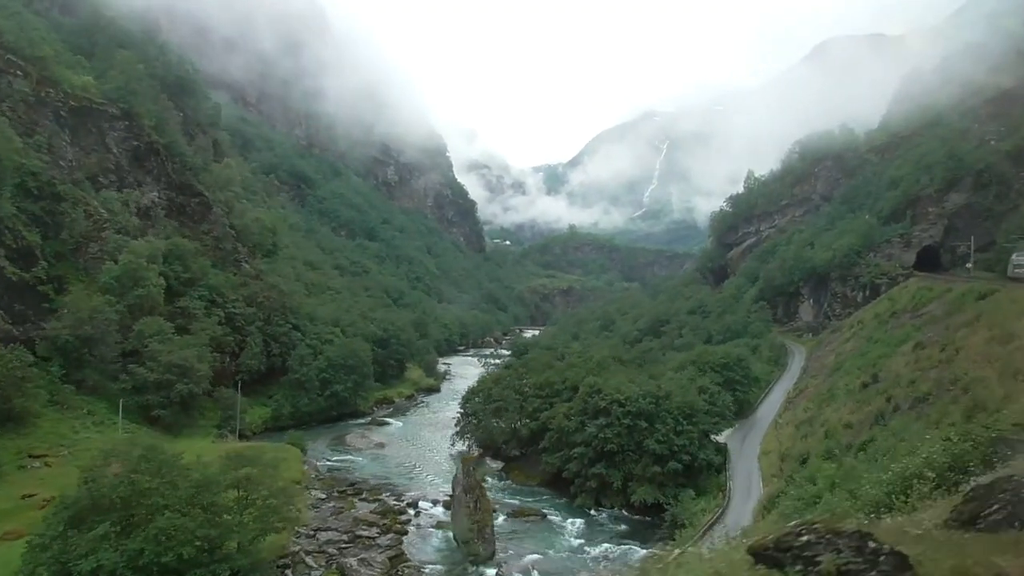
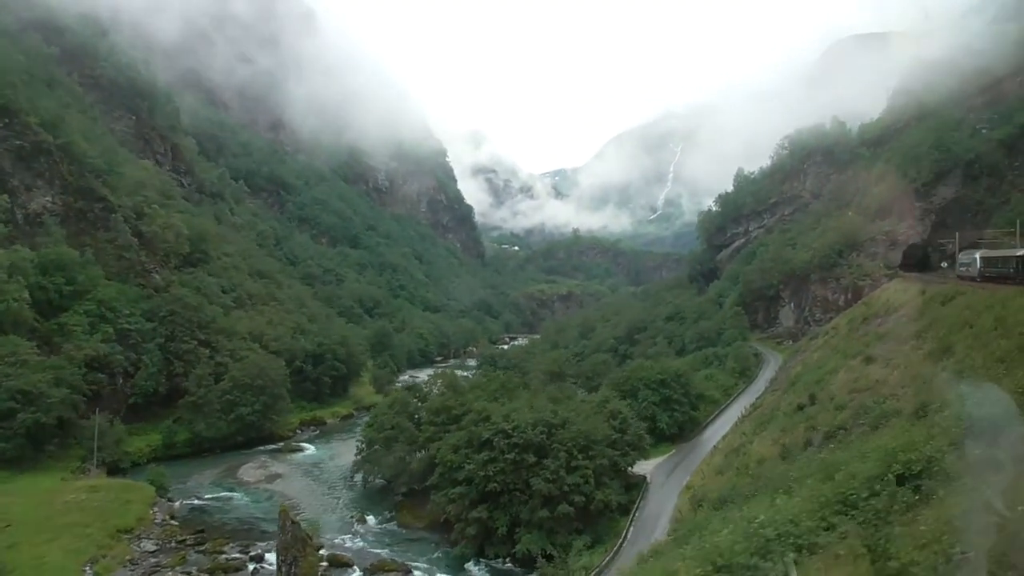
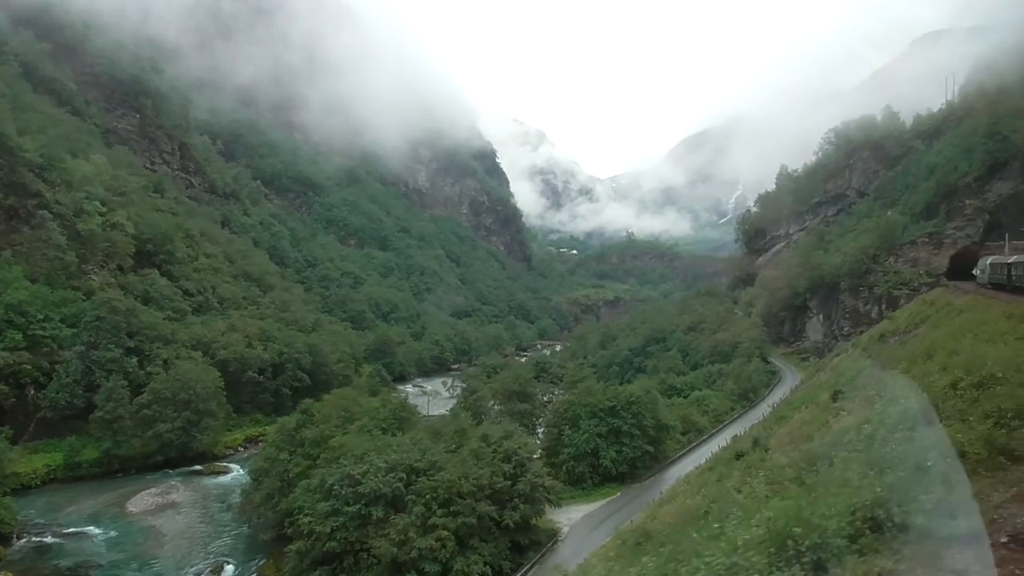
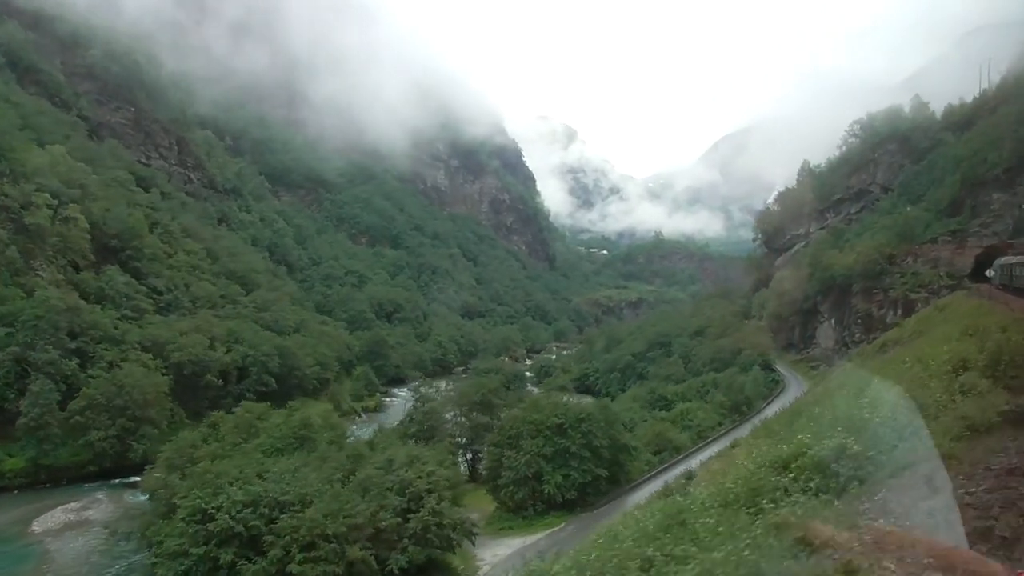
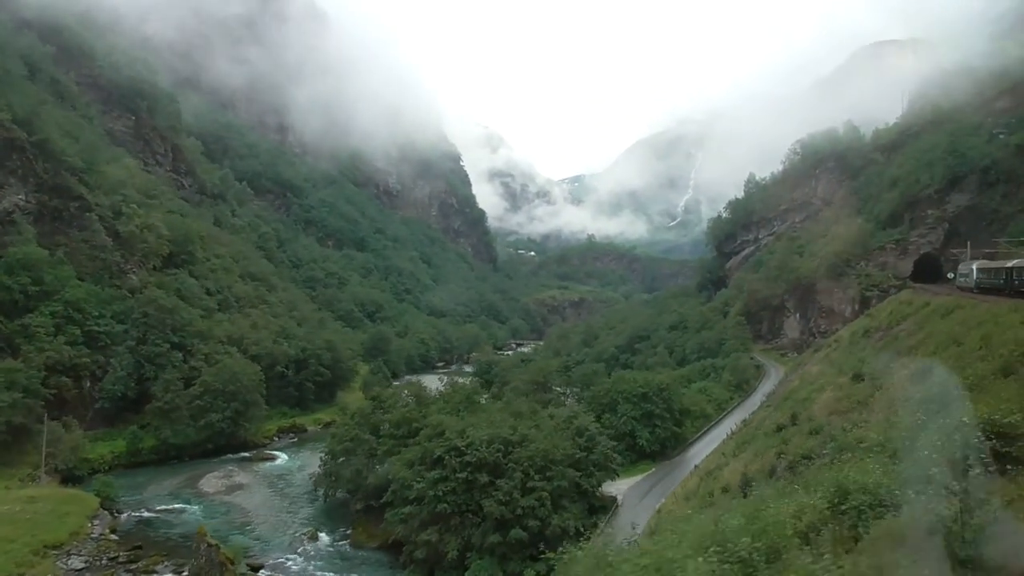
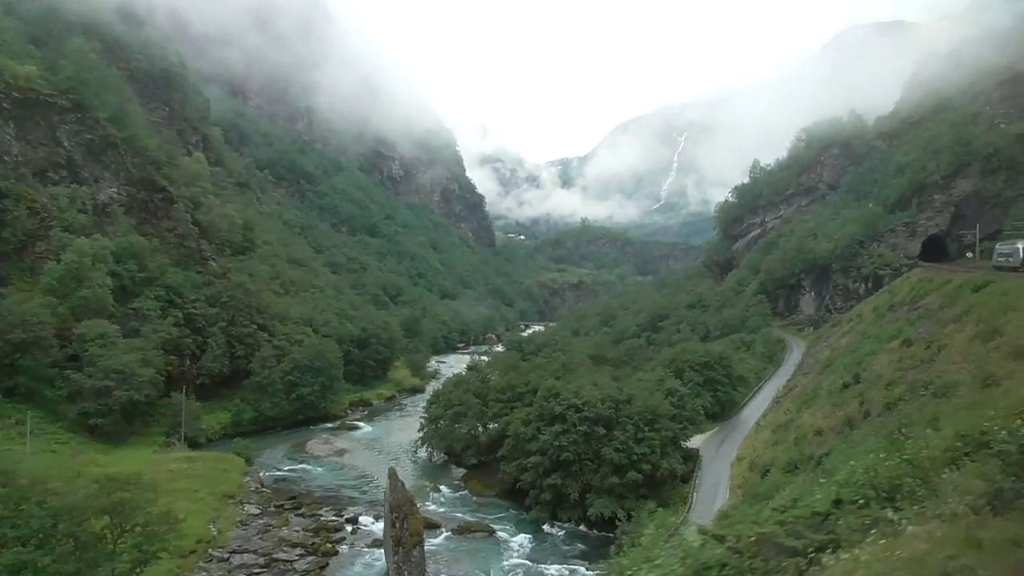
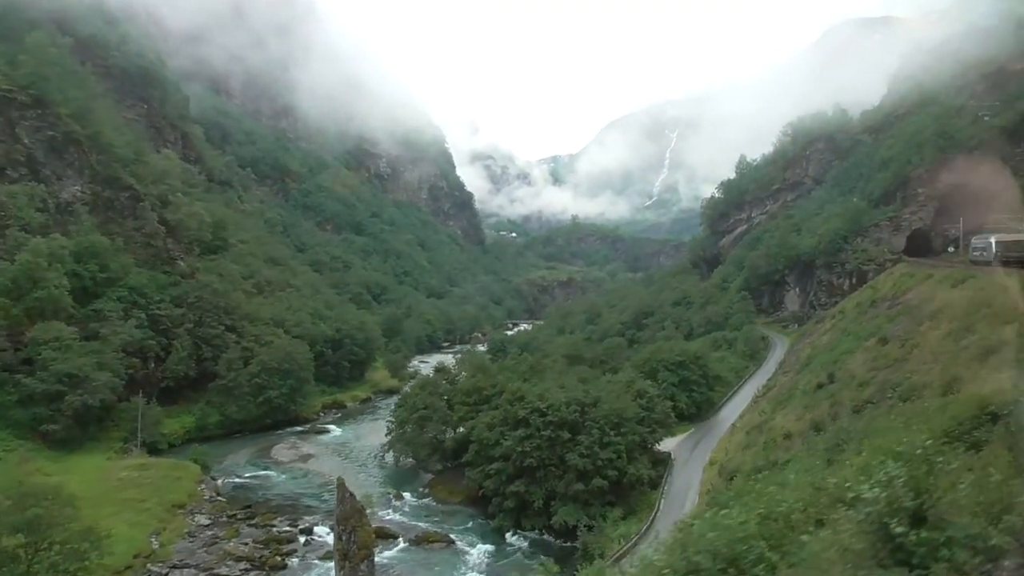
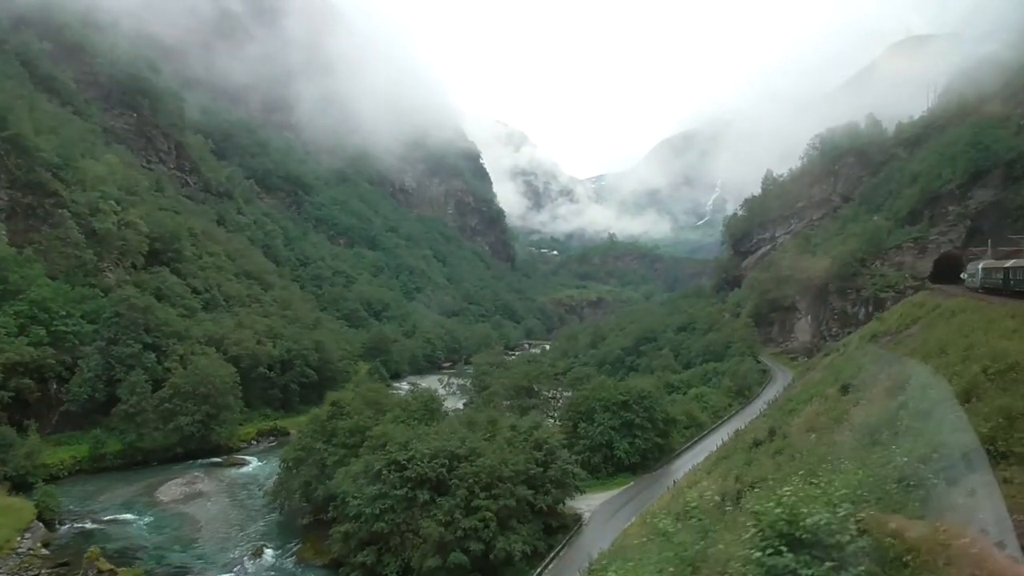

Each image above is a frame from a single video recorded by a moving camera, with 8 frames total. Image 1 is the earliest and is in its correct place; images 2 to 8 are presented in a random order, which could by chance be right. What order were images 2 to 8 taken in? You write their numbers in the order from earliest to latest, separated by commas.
6, 7, 2, 5, 8, 3, 4
